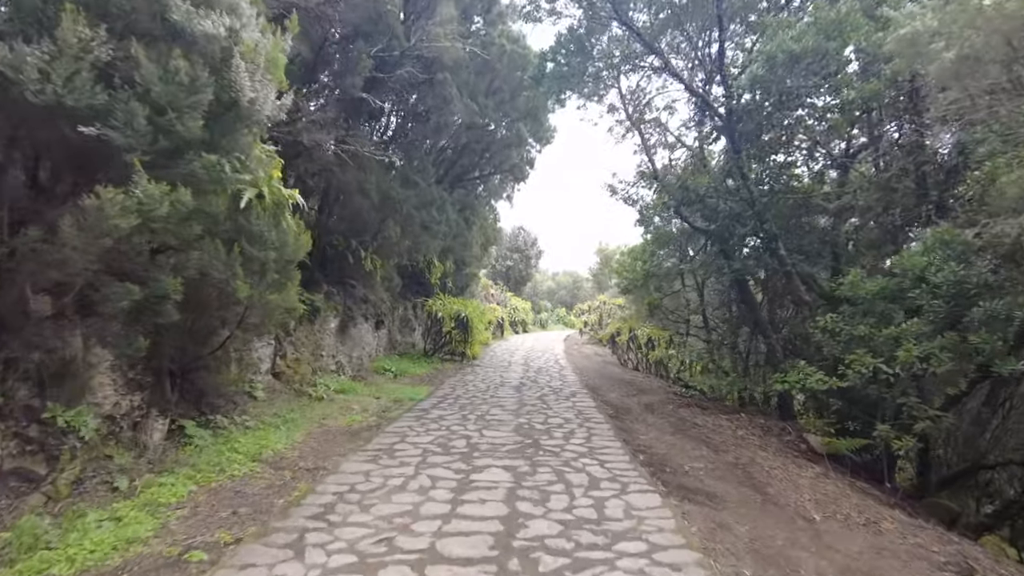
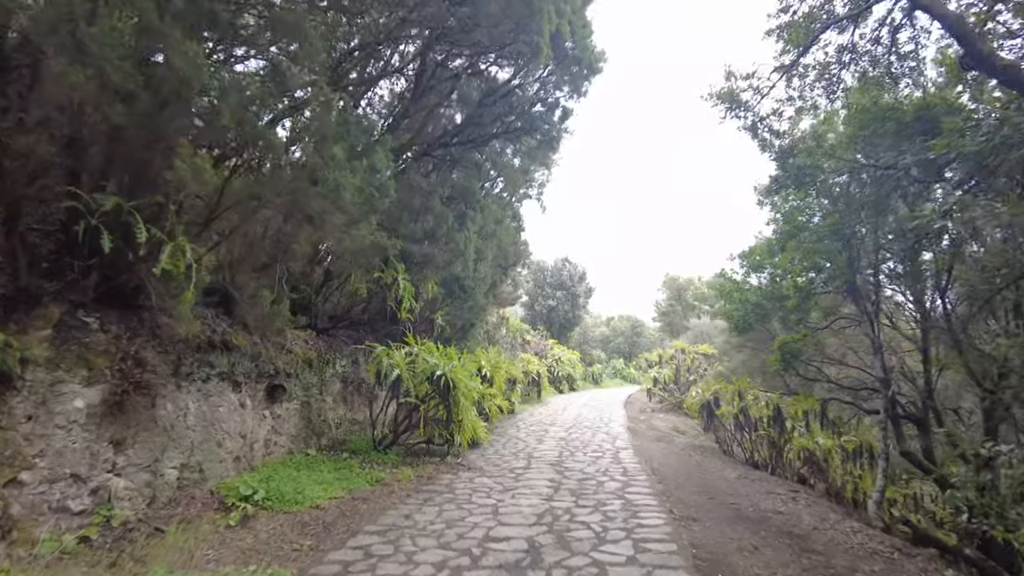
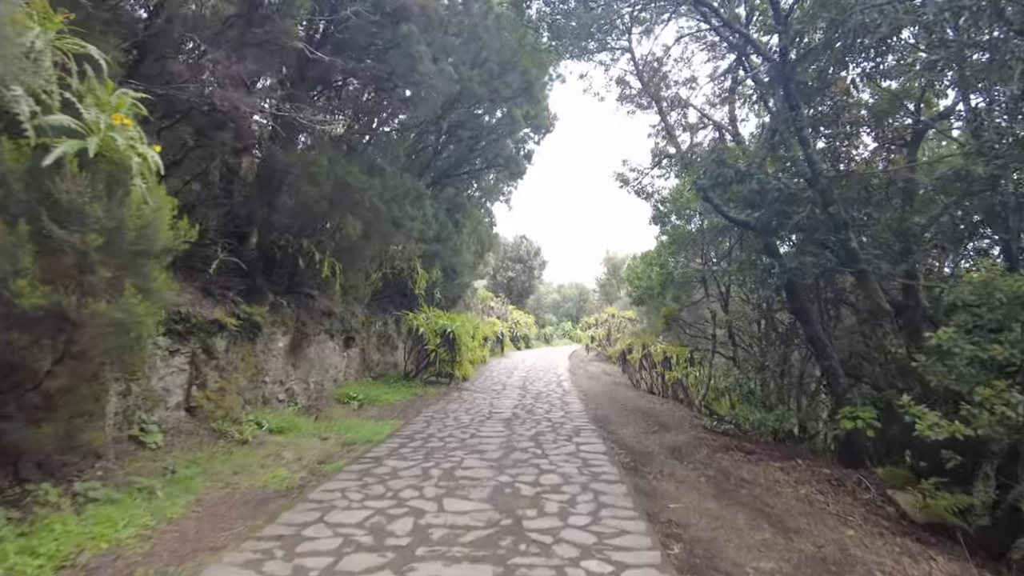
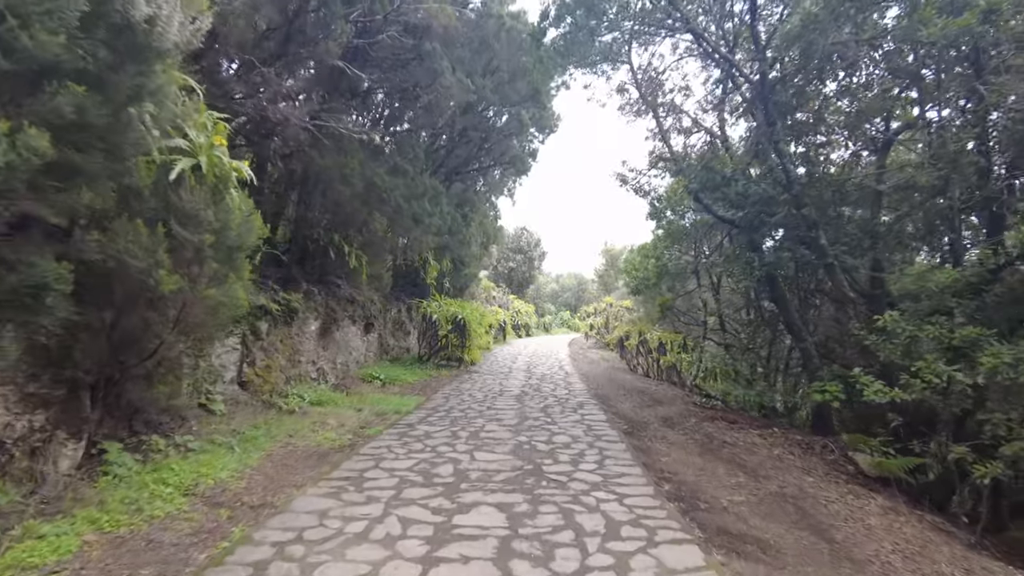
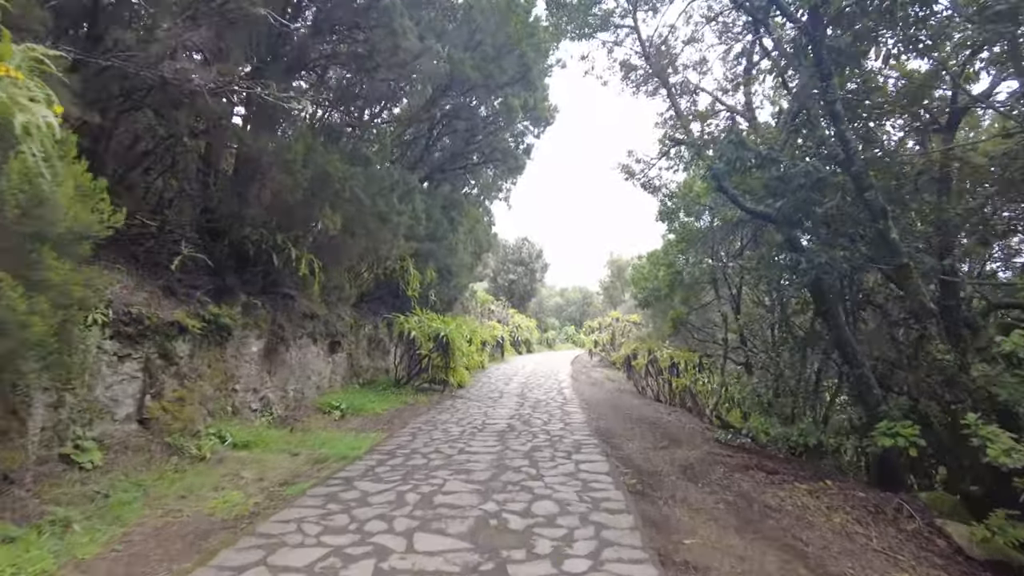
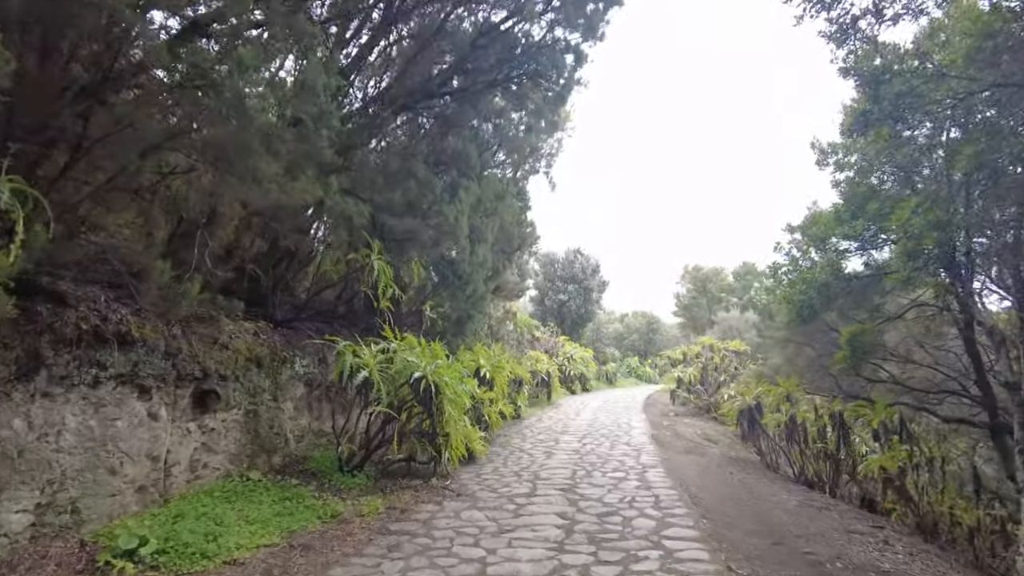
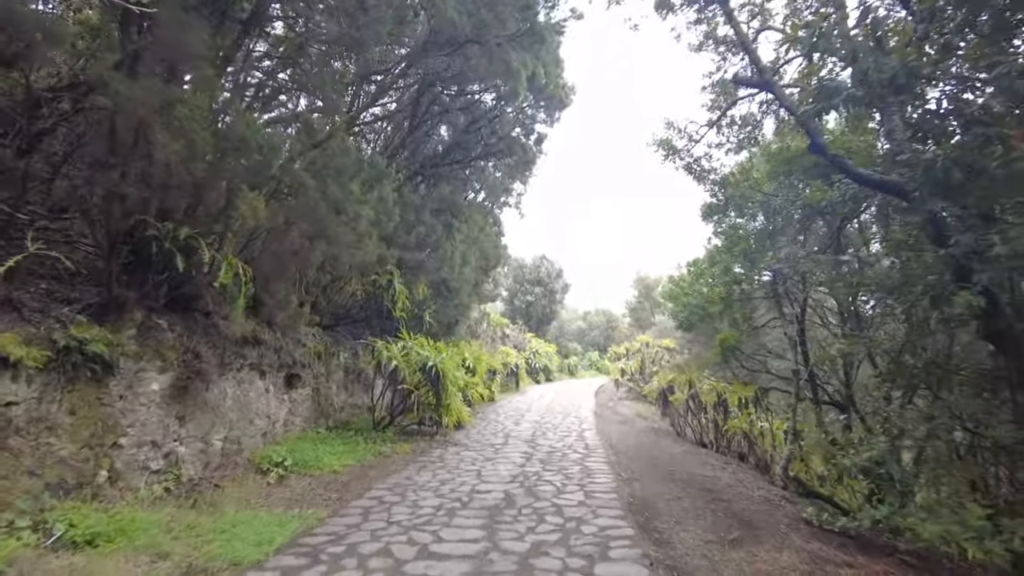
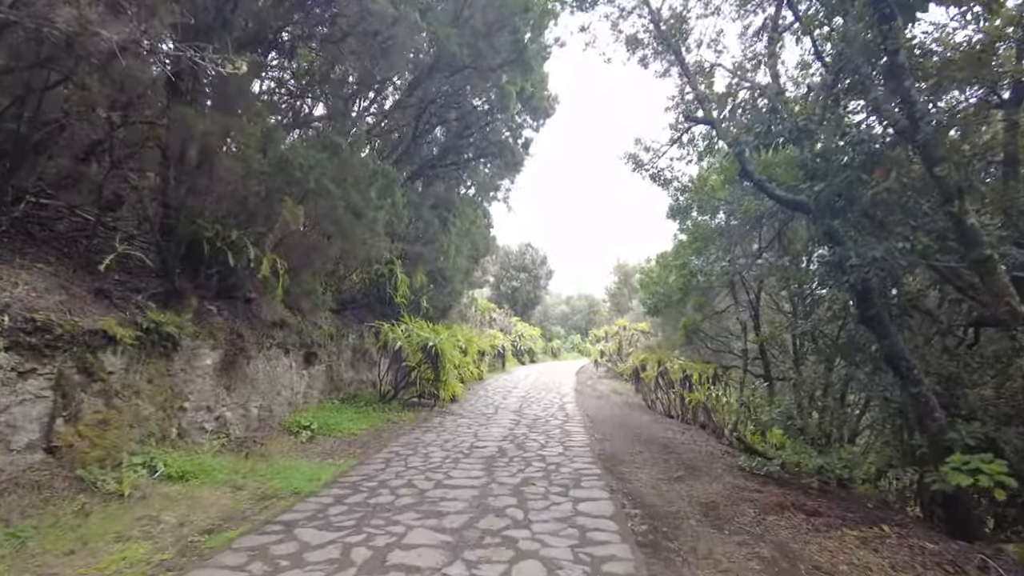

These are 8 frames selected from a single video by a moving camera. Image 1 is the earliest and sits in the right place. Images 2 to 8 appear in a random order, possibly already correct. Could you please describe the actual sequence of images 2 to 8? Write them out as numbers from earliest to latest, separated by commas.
4, 3, 5, 8, 7, 2, 6
